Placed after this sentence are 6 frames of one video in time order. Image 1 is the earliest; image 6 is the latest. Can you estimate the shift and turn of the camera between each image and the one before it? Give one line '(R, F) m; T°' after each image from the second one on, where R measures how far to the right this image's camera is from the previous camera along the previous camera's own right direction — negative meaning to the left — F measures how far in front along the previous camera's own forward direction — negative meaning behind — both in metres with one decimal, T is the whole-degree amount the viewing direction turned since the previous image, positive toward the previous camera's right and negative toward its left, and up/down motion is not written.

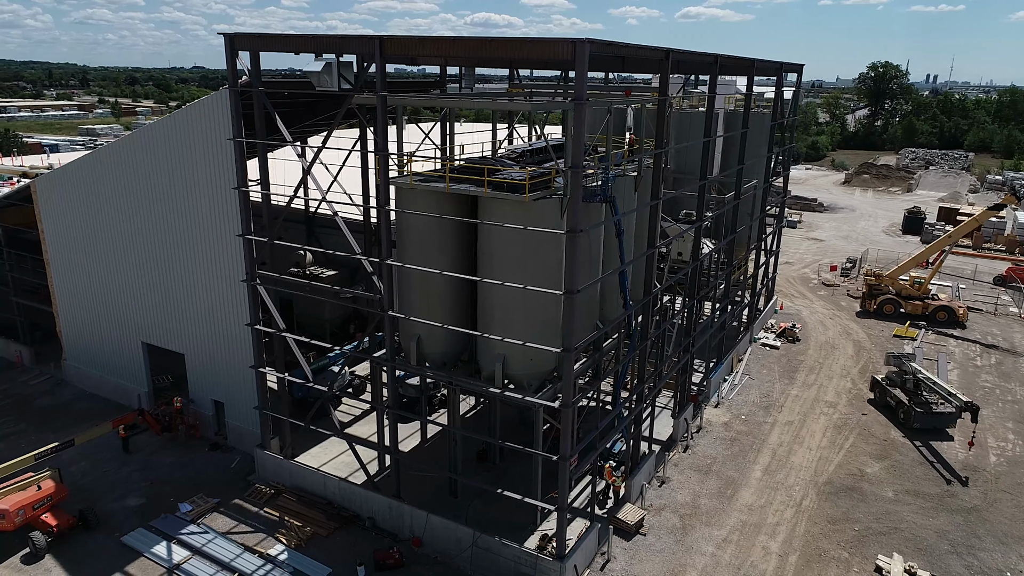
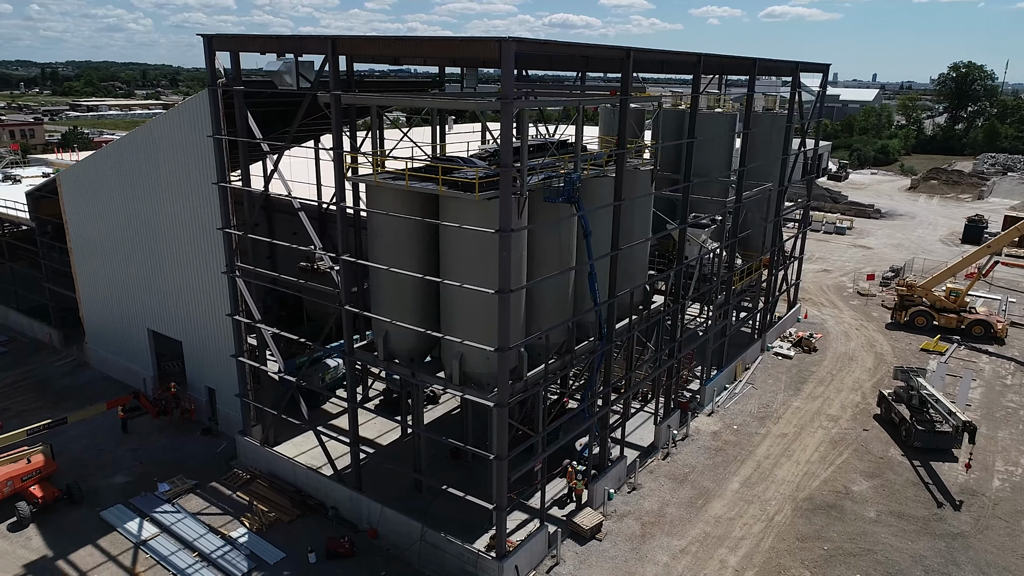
(+2.6, +0.1) m; -5°
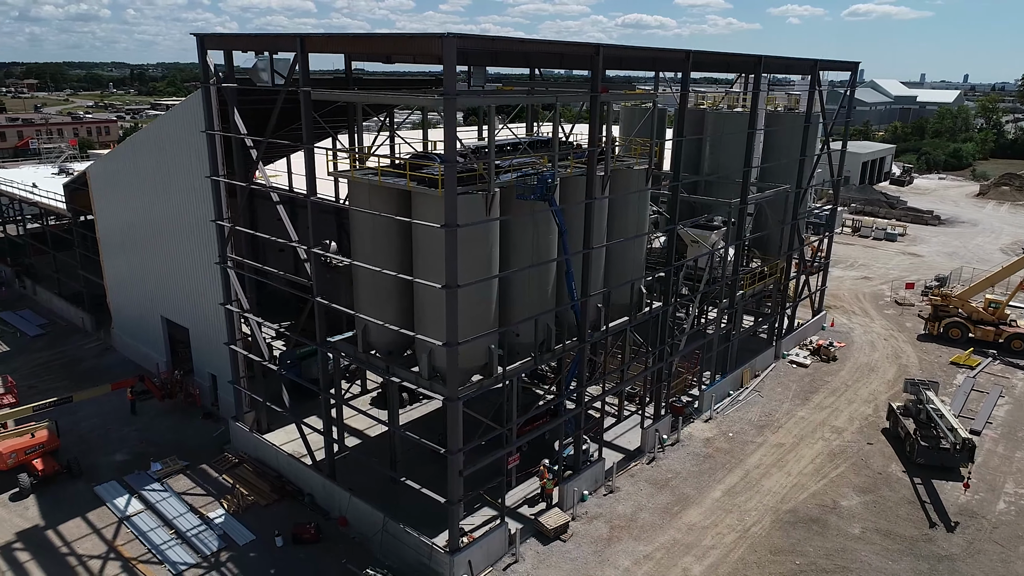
(+2.3, +0.1) m; -5°
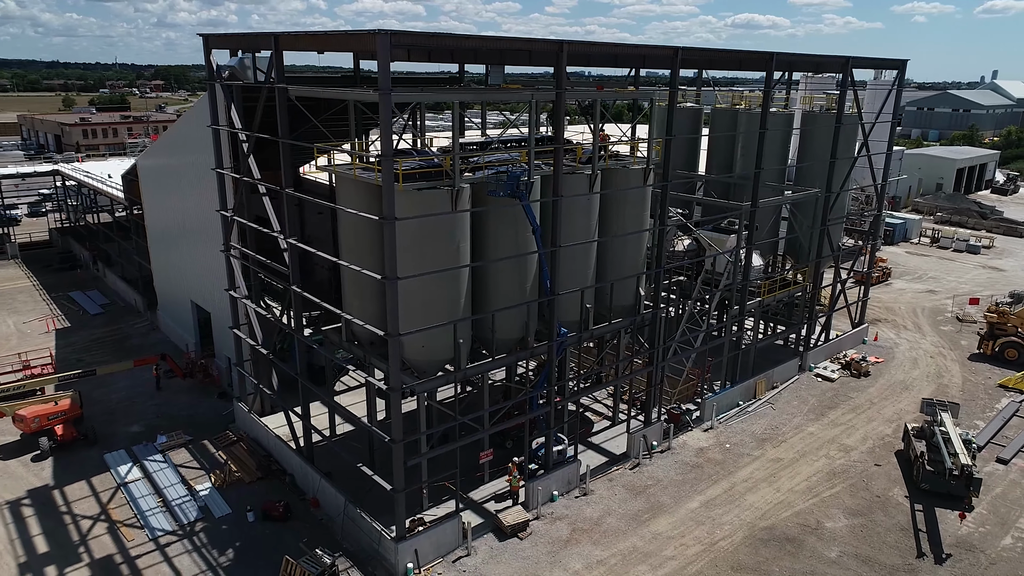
(+3.0, +0.1) m; -7°
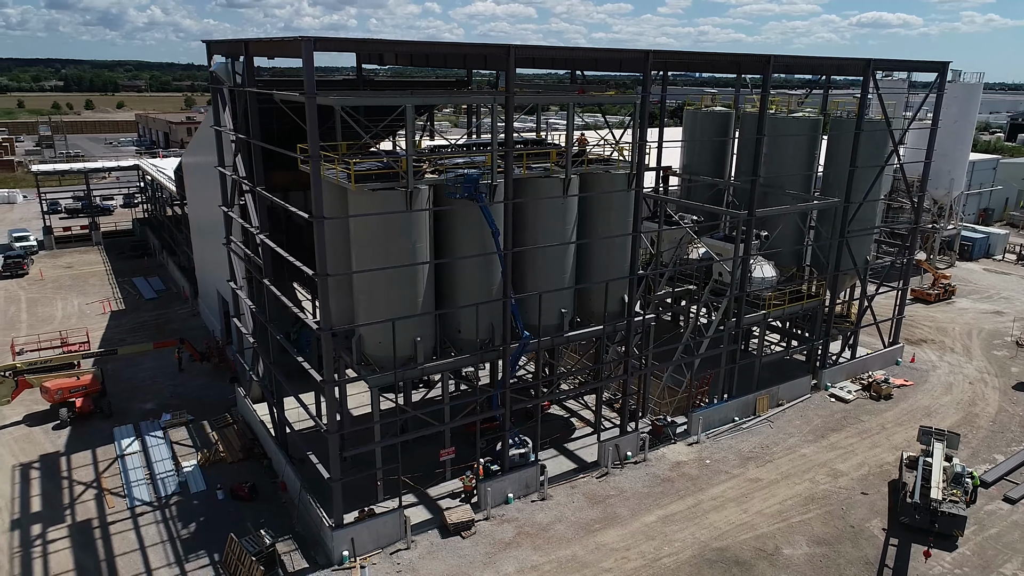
(+3.5, 0.0) m; -7°
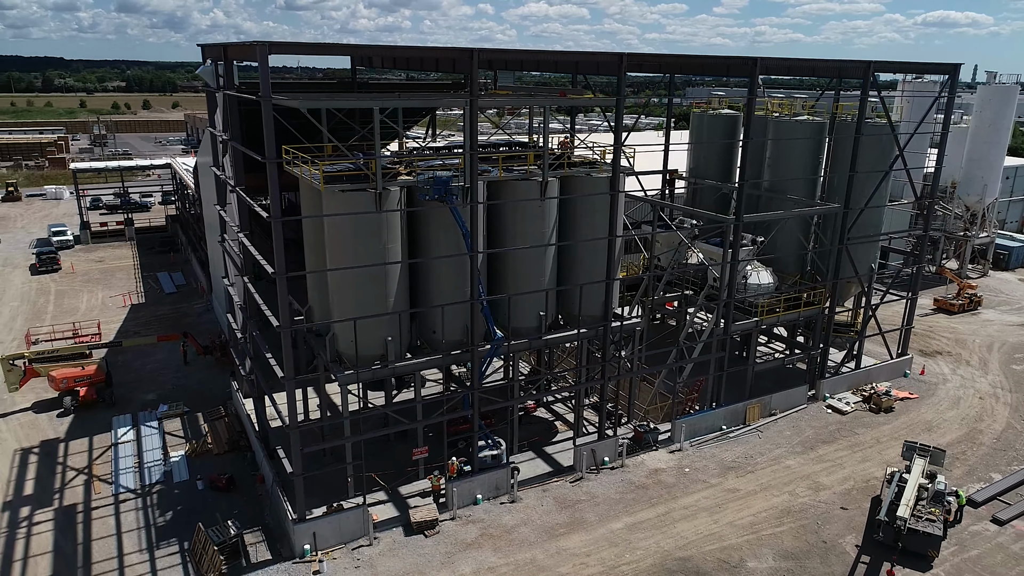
(+1.9, 0.0) m; -3°
